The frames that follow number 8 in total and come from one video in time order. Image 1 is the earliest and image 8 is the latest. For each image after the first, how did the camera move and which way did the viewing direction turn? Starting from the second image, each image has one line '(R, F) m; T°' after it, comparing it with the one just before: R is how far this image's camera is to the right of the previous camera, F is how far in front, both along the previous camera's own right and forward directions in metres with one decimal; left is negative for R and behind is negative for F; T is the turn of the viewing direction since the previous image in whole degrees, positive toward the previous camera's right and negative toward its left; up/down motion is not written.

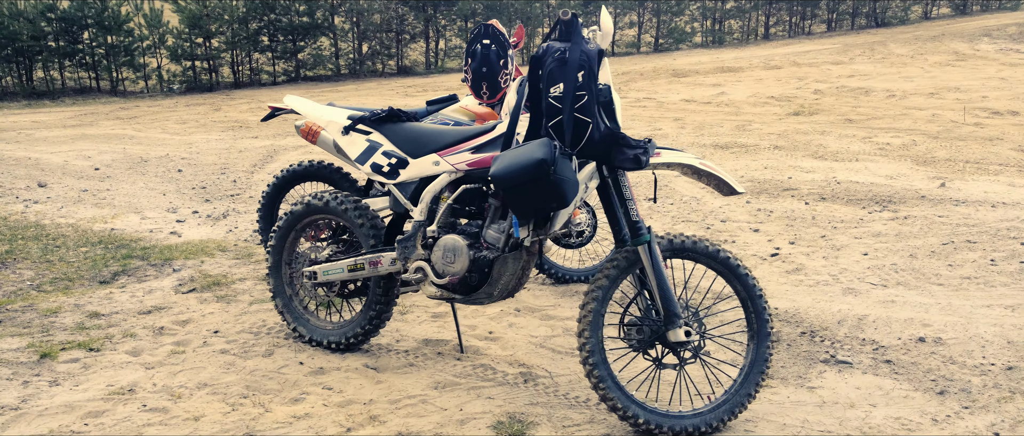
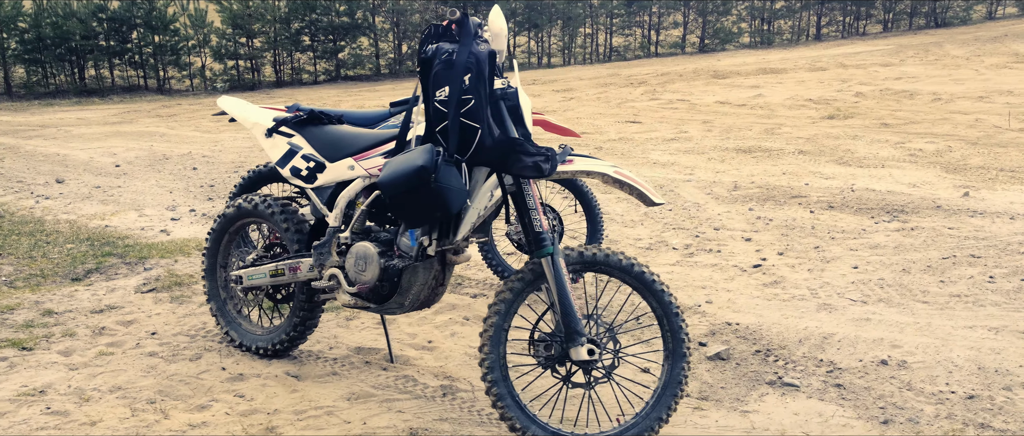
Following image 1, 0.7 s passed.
(+0.6, +0.2) m; -4°
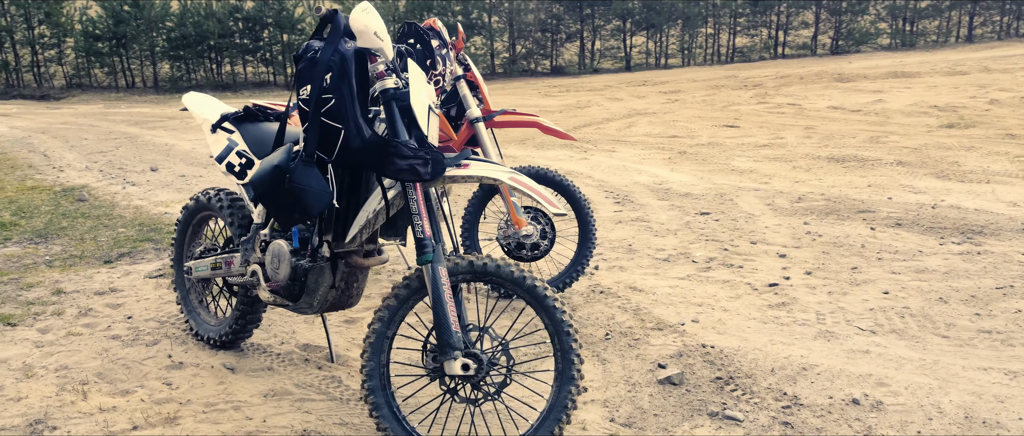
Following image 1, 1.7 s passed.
(+0.9, +0.2) m; -10°
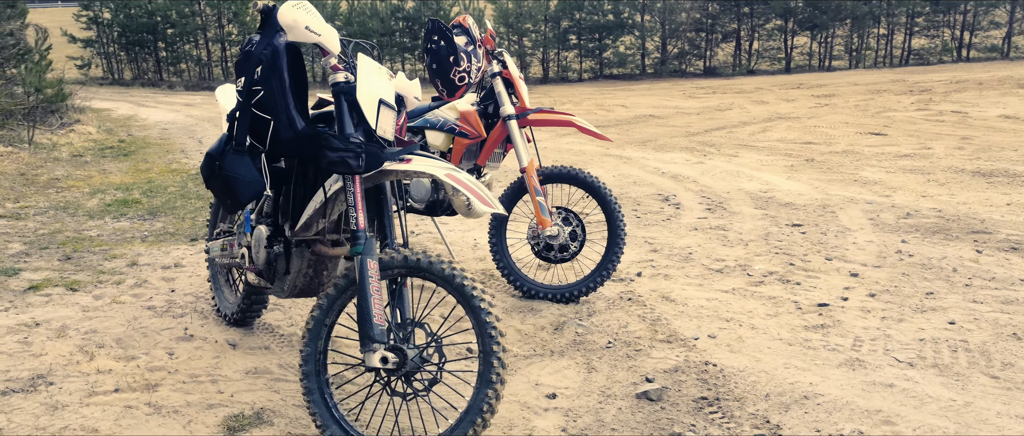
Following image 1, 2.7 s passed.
(+0.8, +0.1) m; -12°
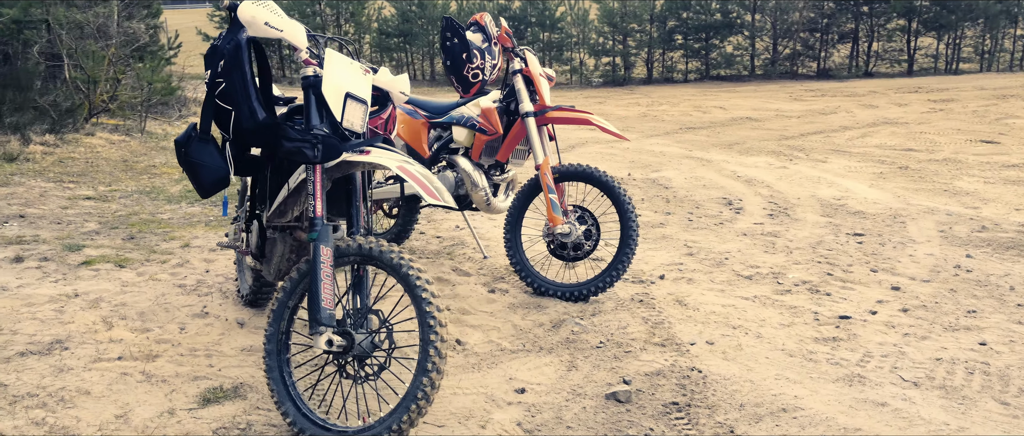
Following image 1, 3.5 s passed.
(+0.6, 0.0) m; -8°
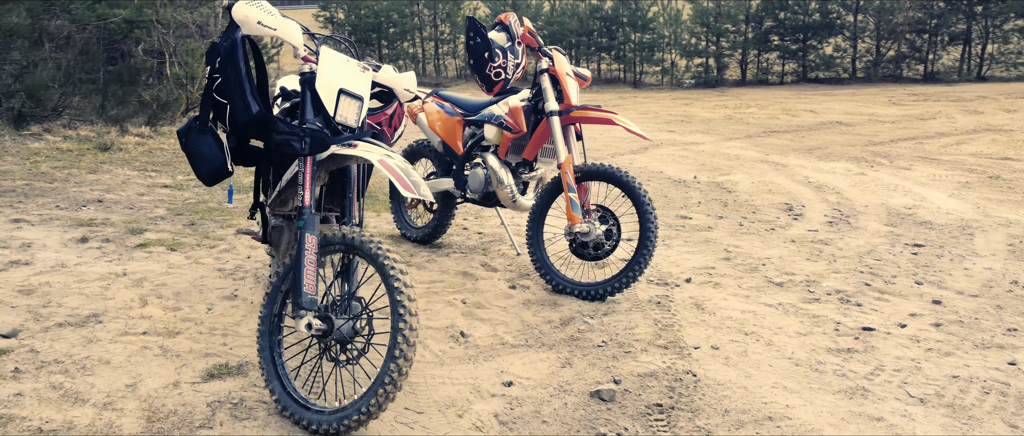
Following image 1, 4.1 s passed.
(+0.5, 0.0) m; -7°
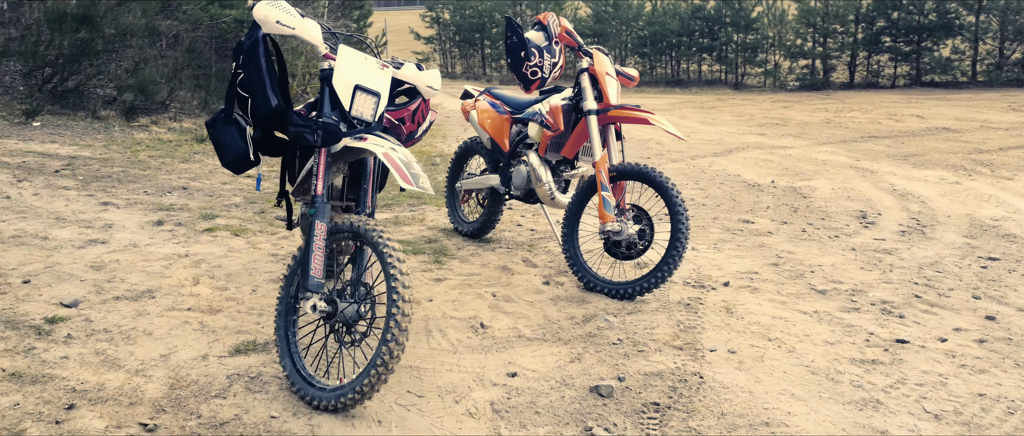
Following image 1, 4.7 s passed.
(+0.4, -0.1) m; -8°
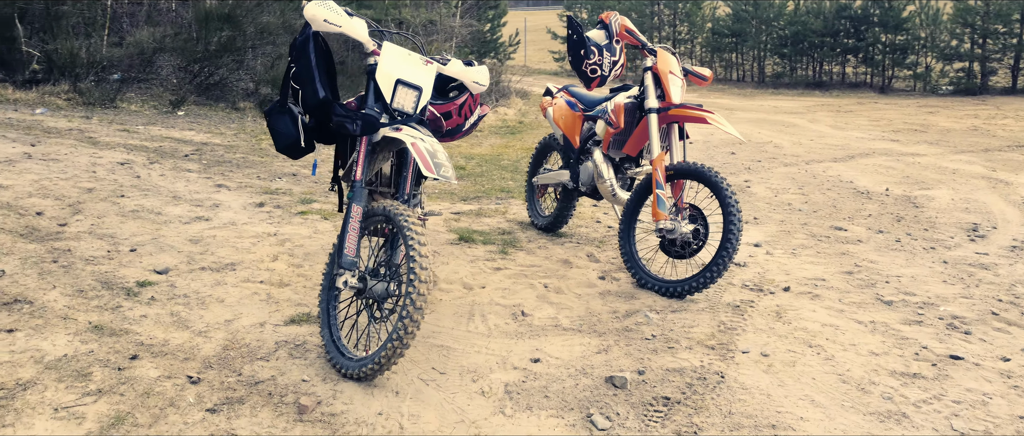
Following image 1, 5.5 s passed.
(+0.5, -0.1) m; -10°
